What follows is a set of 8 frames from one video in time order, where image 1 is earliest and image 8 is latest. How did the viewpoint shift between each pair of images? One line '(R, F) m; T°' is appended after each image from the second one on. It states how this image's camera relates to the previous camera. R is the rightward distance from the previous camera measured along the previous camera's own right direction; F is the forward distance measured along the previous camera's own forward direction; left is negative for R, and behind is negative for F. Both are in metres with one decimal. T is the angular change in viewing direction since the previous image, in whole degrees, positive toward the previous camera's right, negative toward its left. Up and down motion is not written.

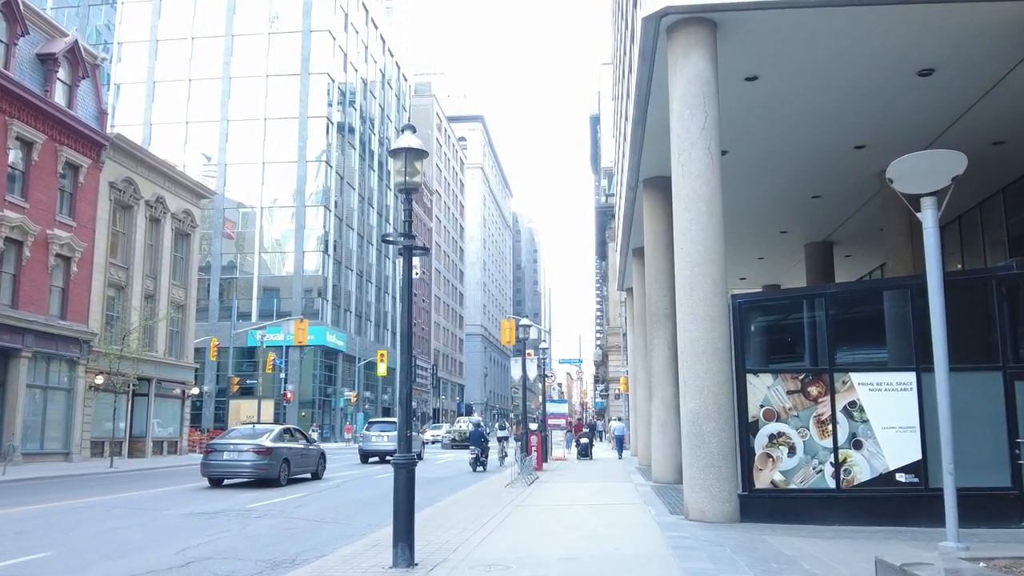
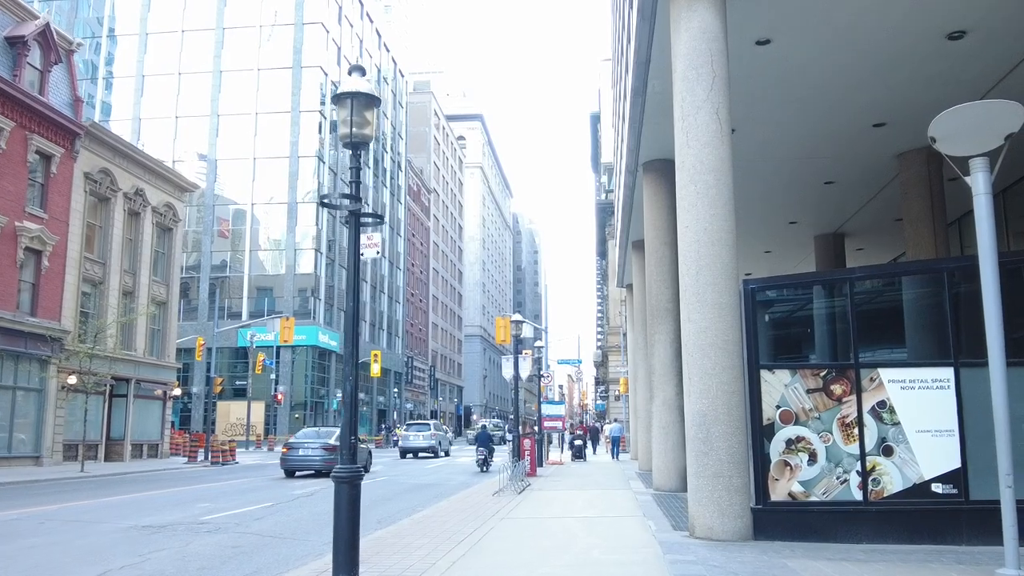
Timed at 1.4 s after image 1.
(+0.2, +1.6) m; 0°
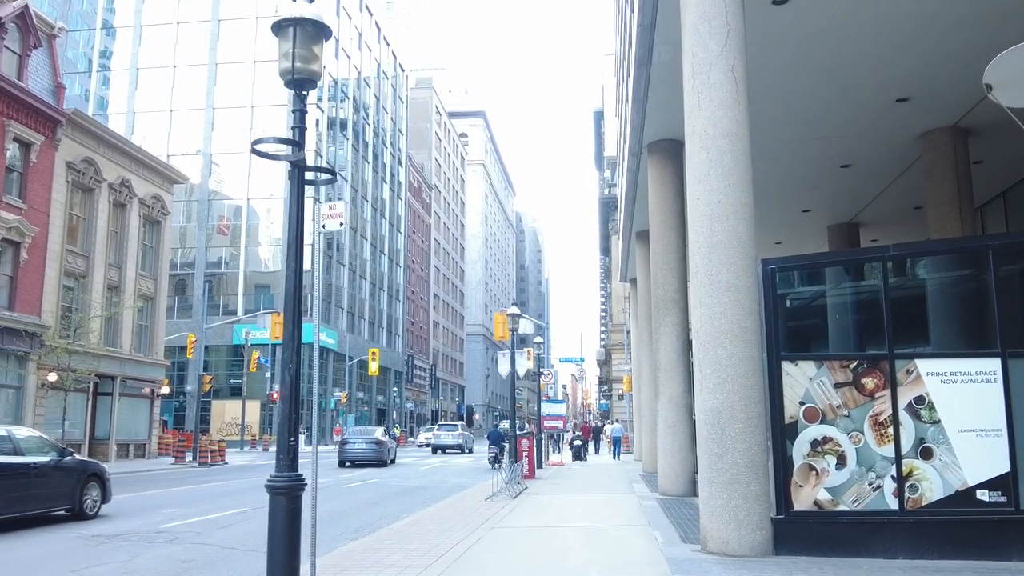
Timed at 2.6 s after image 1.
(+0.2, +1.3) m; 0°
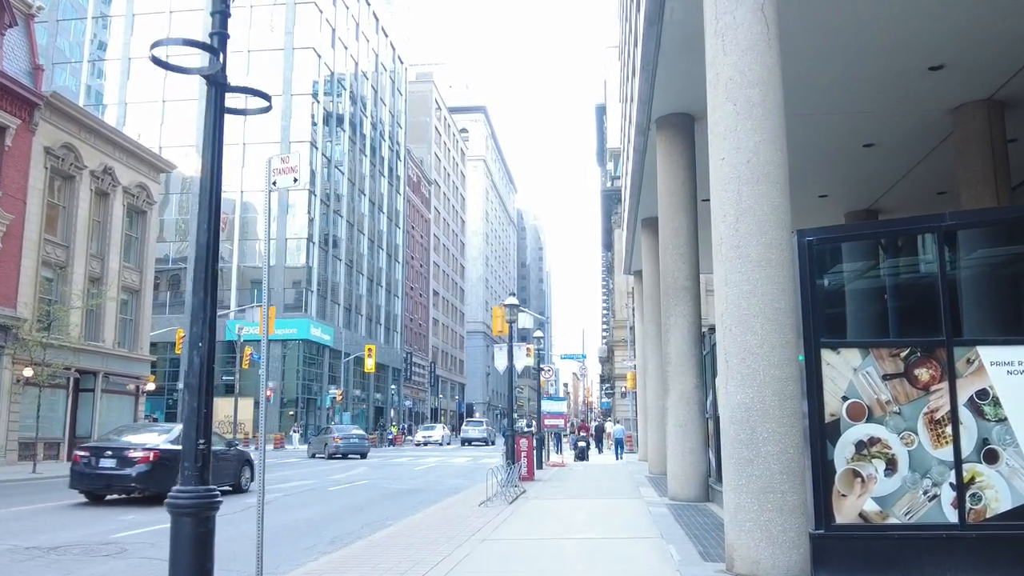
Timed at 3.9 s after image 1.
(+0.1, +1.4) m; 0°
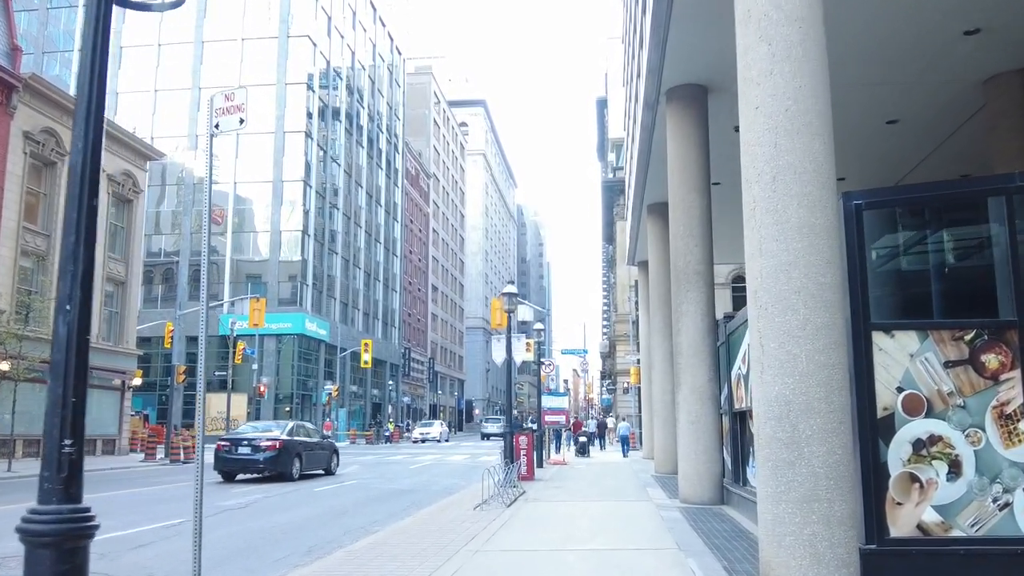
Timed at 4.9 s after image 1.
(0.0, +1.2) m; 0°
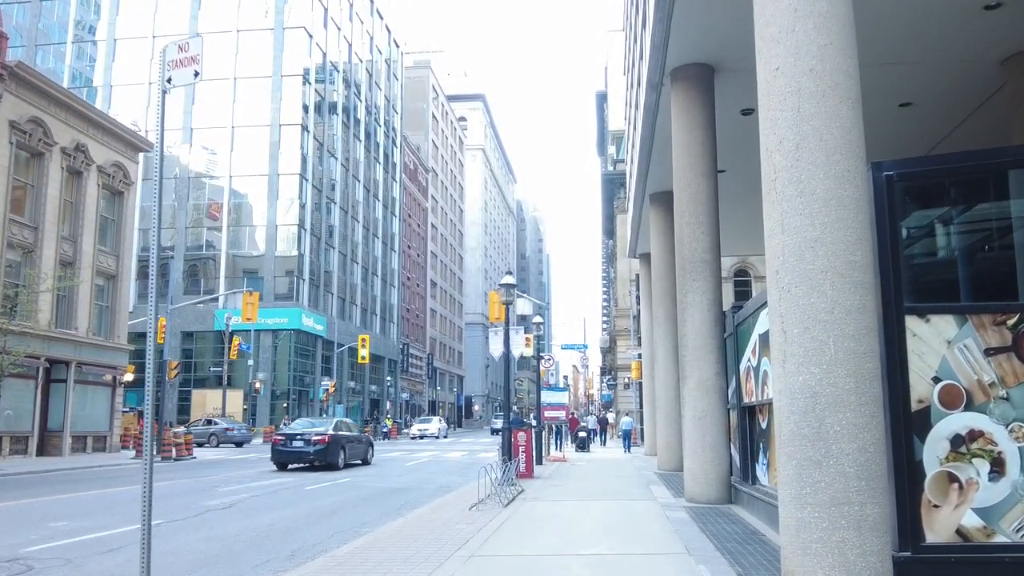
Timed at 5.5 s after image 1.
(0.0, +0.7) m; 0°
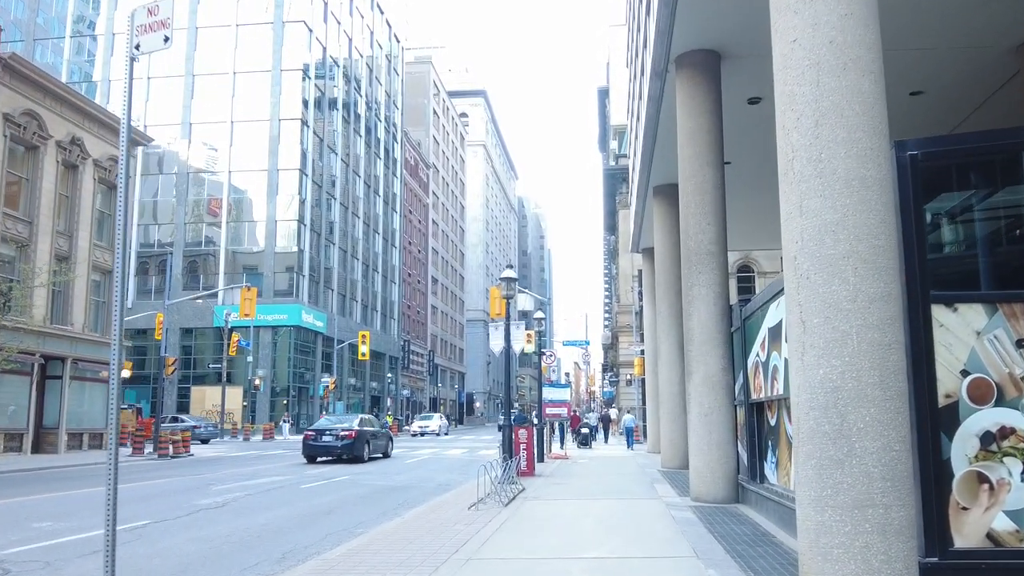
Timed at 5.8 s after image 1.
(0.0, +0.4) m; 0°
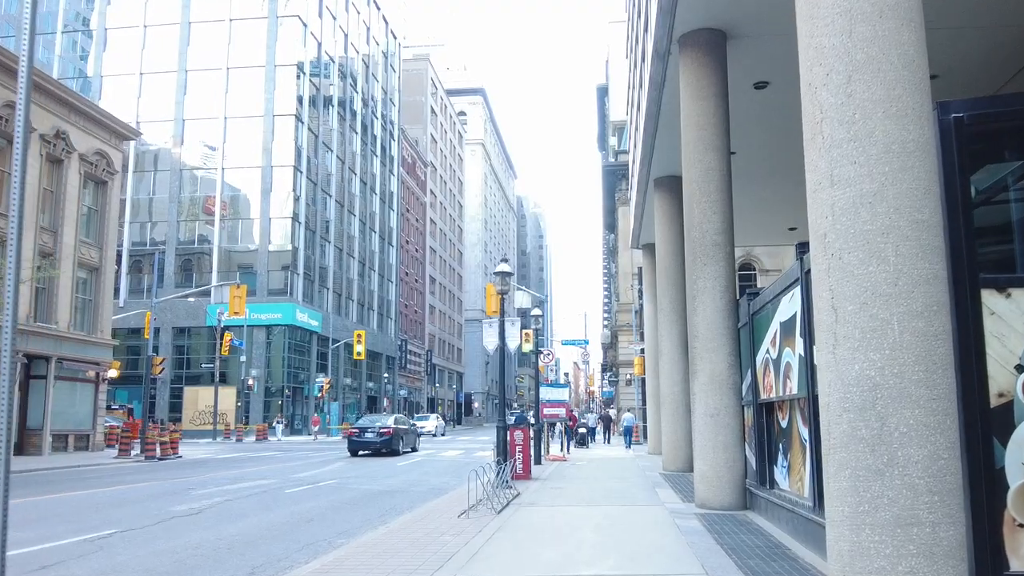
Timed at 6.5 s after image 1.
(+0.1, +0.8) m; 0°
